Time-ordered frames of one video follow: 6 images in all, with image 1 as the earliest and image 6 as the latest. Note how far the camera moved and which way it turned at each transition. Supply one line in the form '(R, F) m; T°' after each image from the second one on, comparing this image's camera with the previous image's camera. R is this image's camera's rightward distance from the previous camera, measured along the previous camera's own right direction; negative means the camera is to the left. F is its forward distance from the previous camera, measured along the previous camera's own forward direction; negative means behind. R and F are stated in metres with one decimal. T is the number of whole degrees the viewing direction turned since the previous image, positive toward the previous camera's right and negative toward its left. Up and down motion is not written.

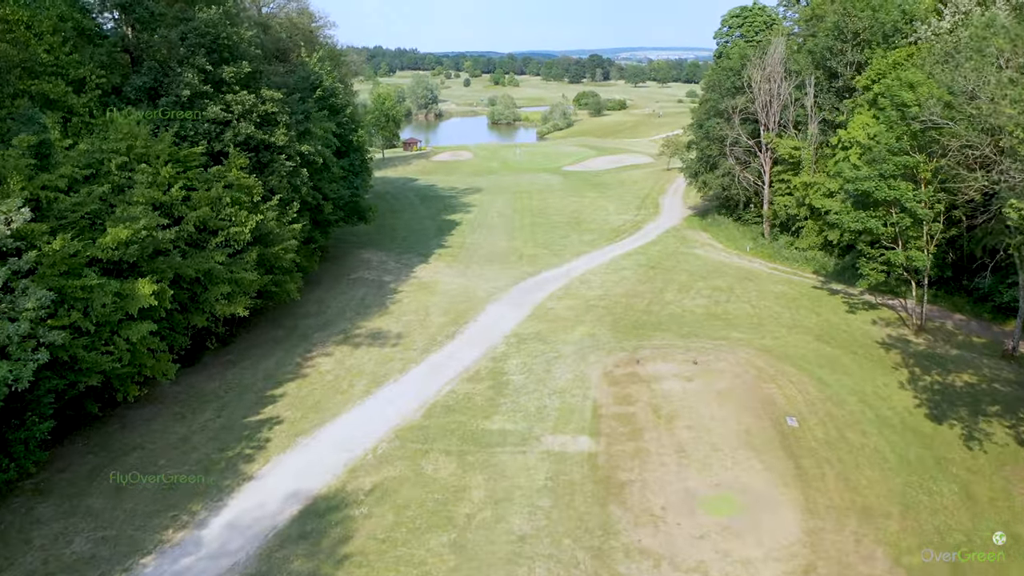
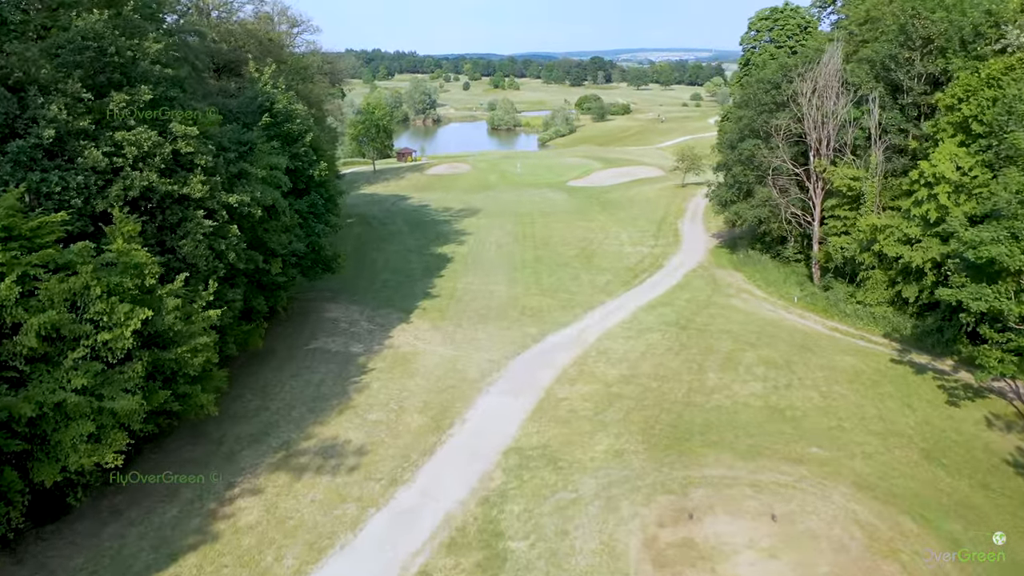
(+0.1, +6.0) m; 0°
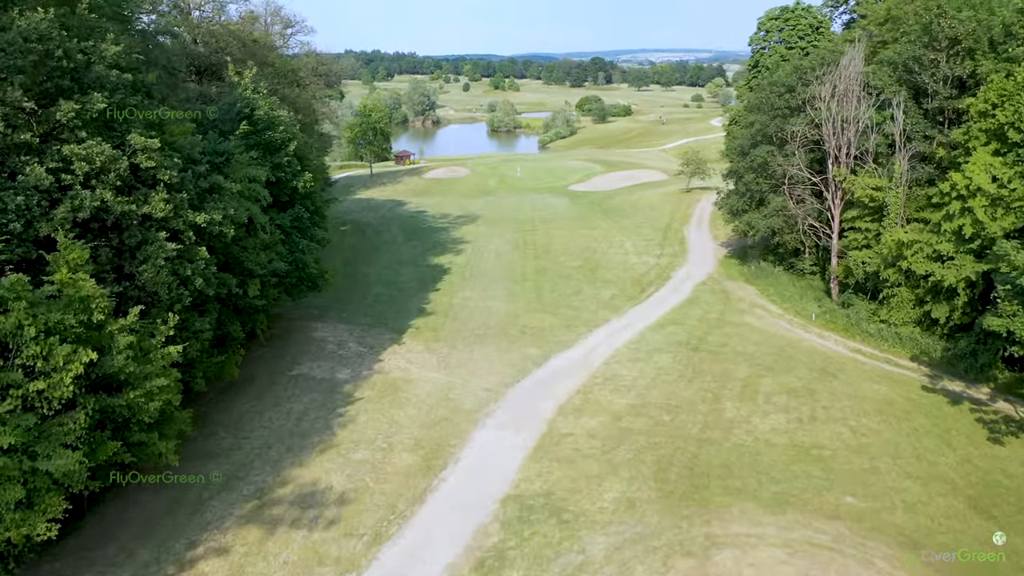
(0.0, +1.8) m; 0°
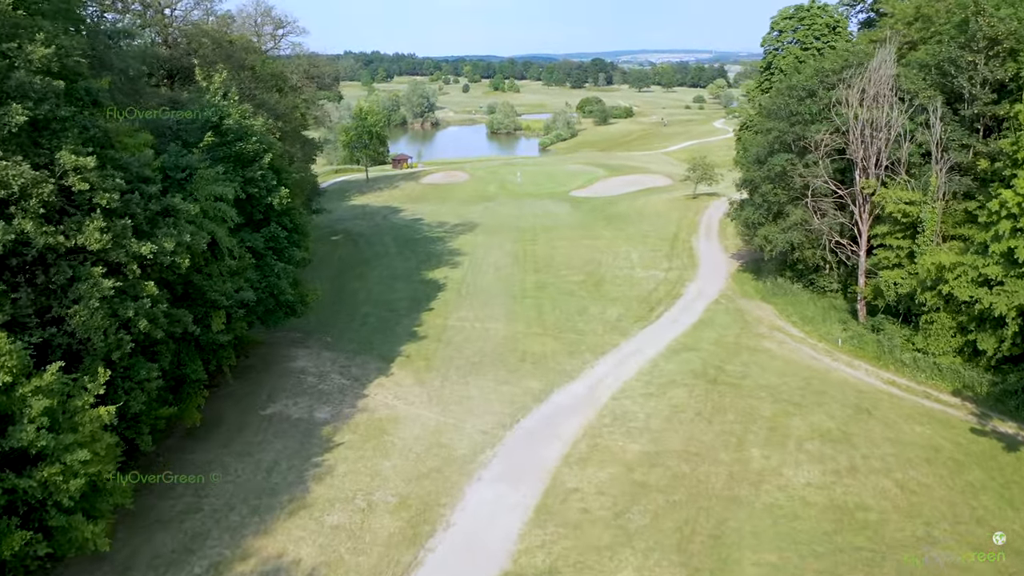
(+0.1, +2.3) m; 0°
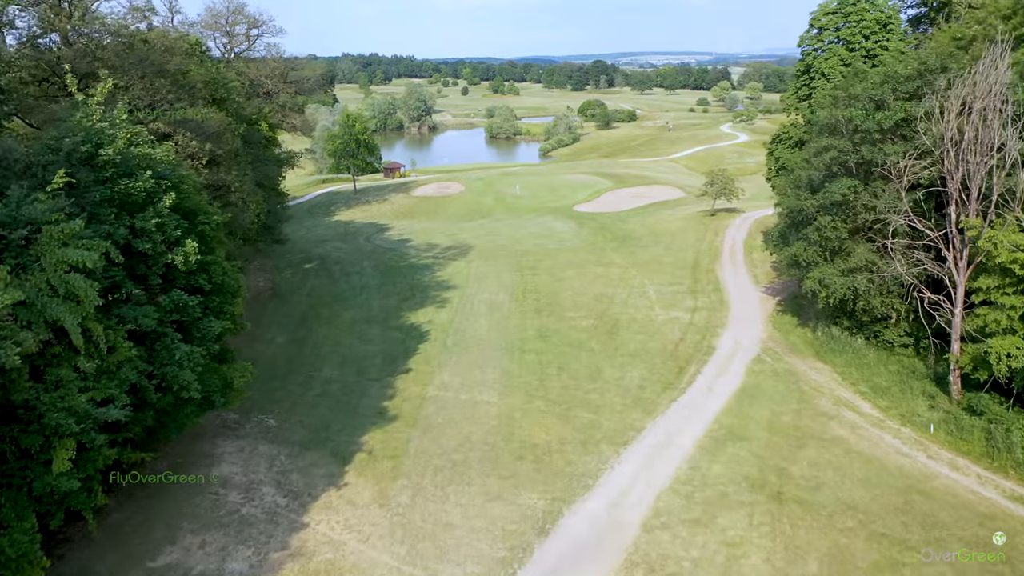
(+0.2, +5.8) m; 0°
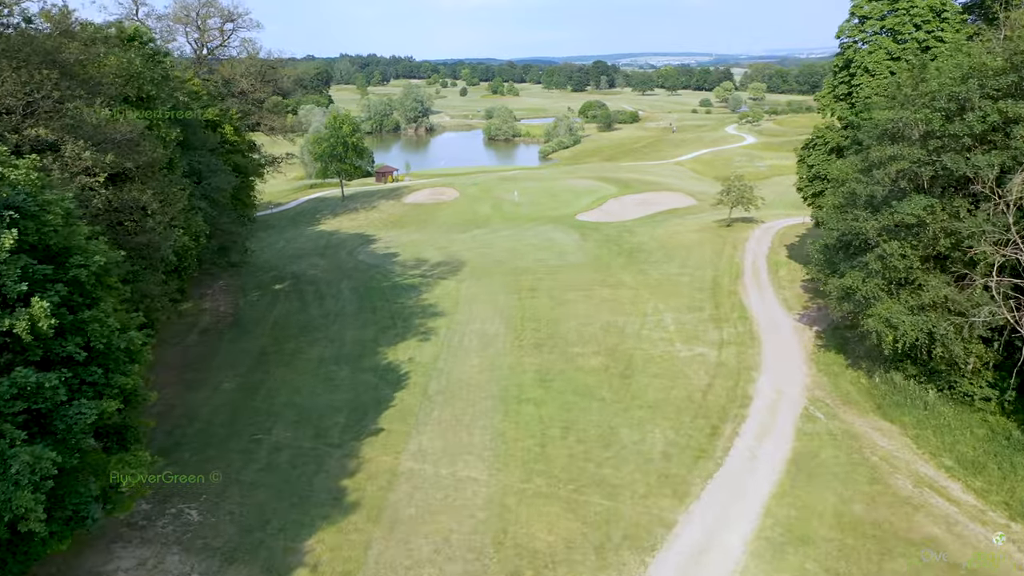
(+0.2, +4.6) m; 0°
